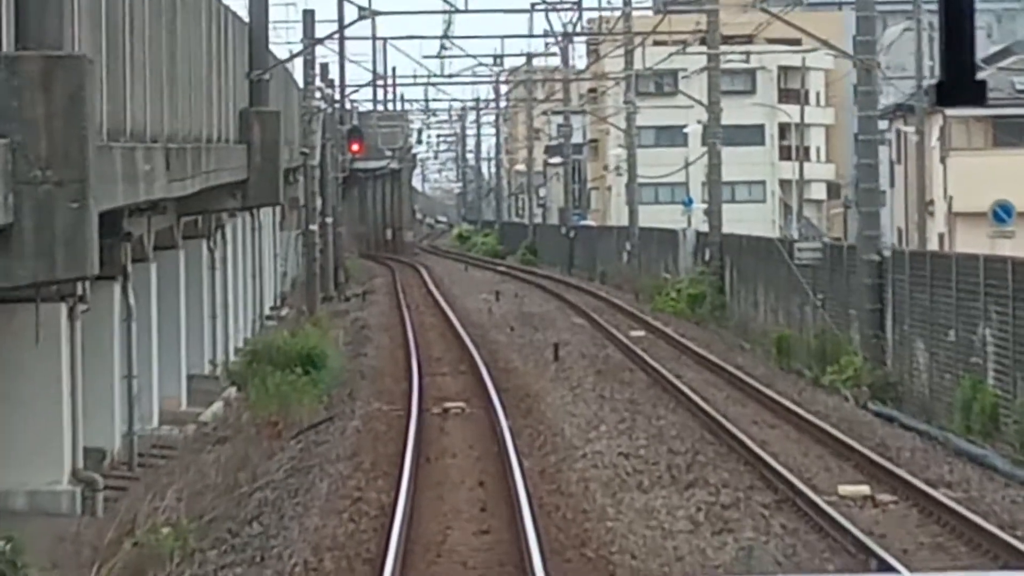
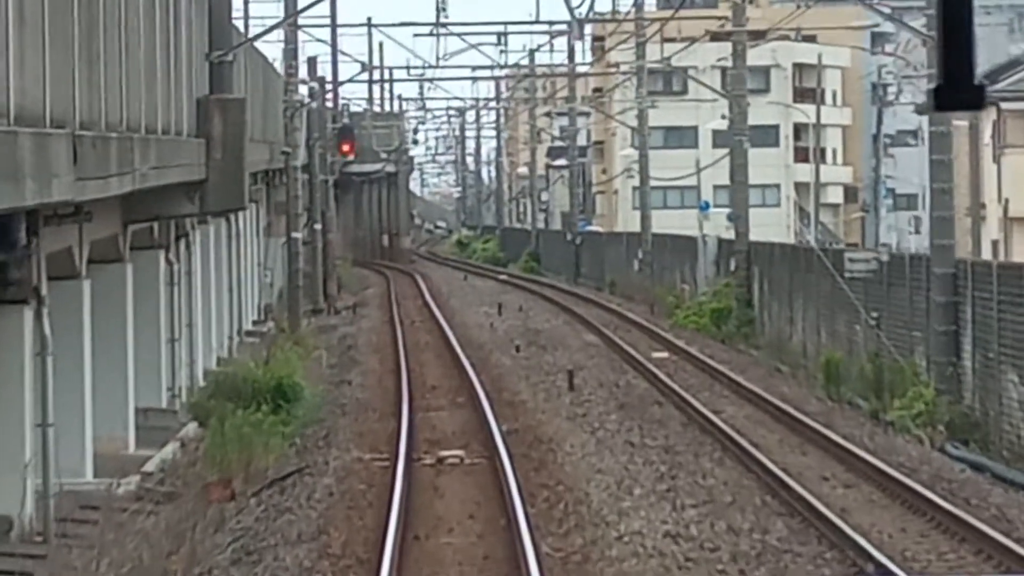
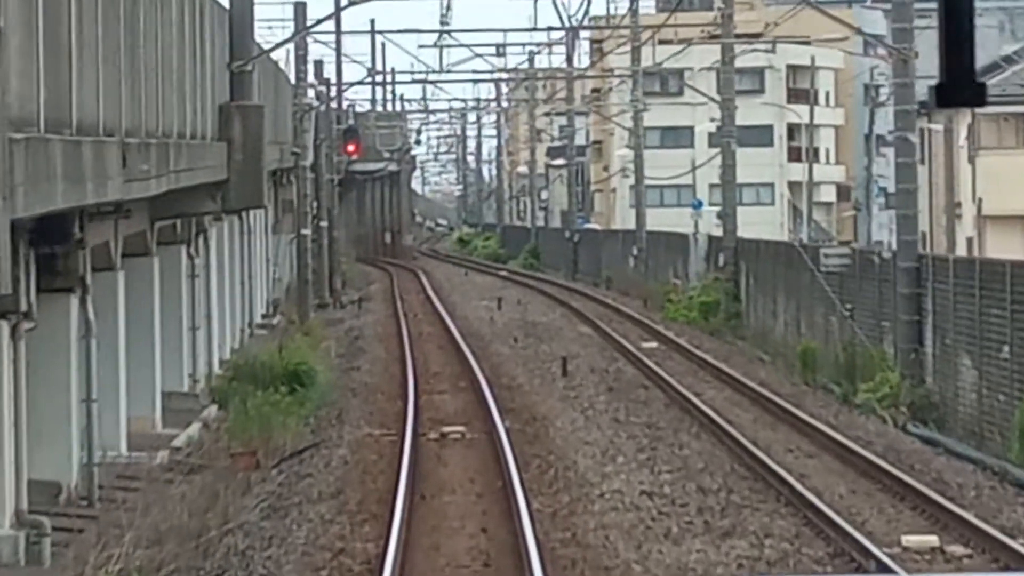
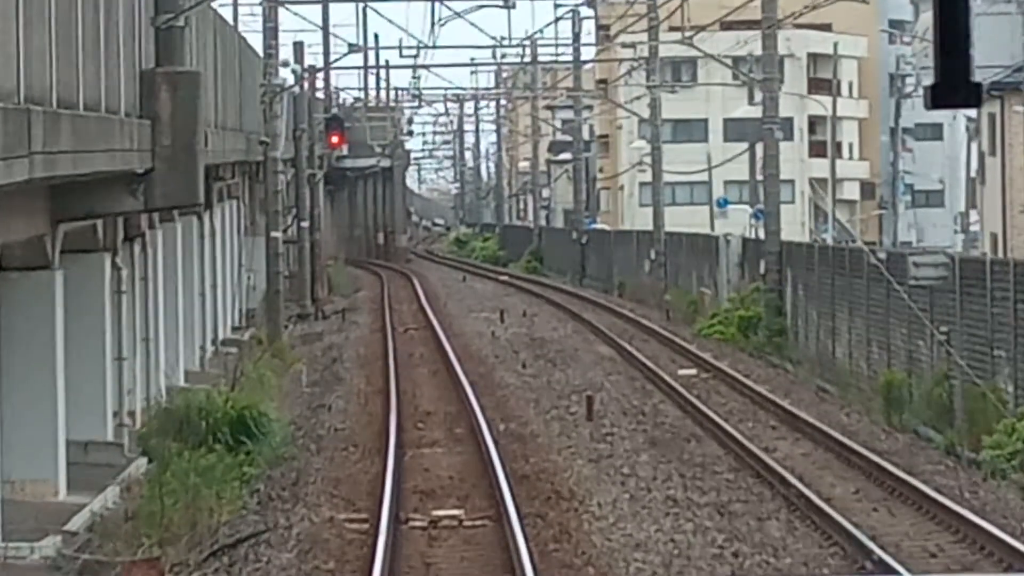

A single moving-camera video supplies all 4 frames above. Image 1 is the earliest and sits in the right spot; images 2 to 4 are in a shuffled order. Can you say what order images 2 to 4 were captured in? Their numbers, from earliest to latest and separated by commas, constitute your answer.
3, 2, 4
